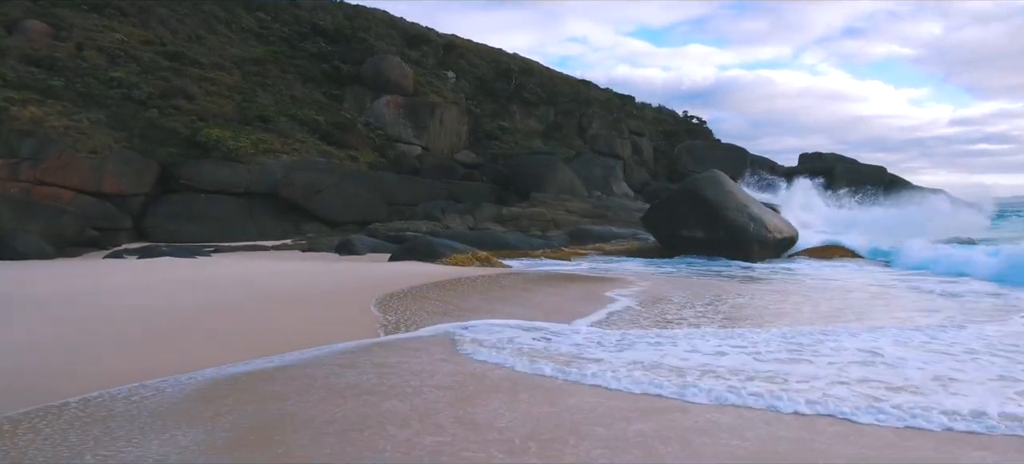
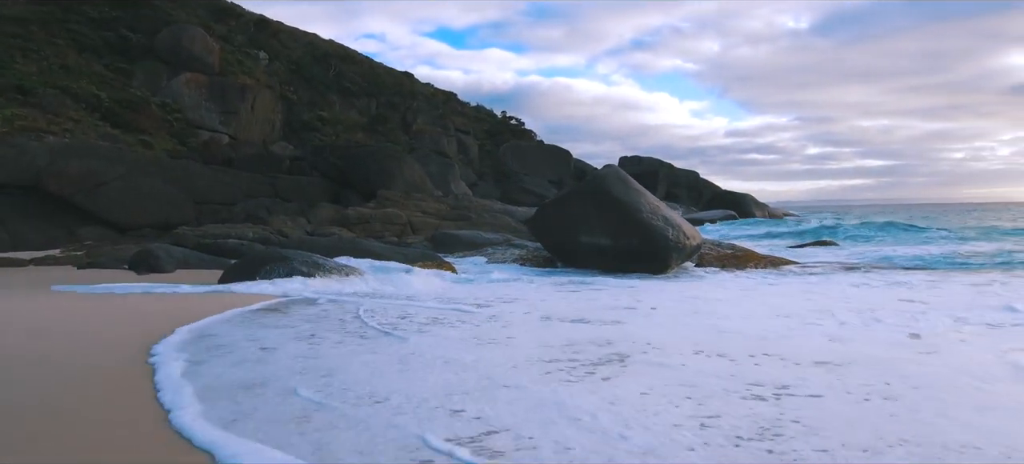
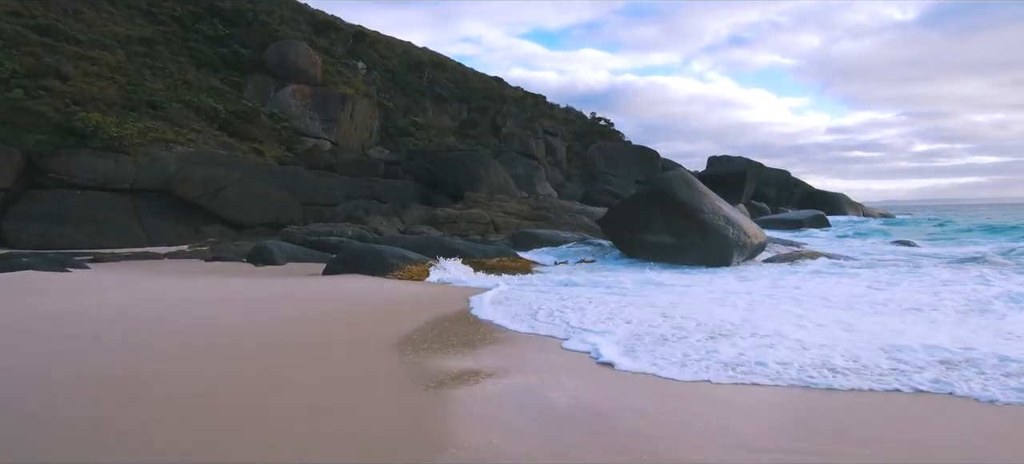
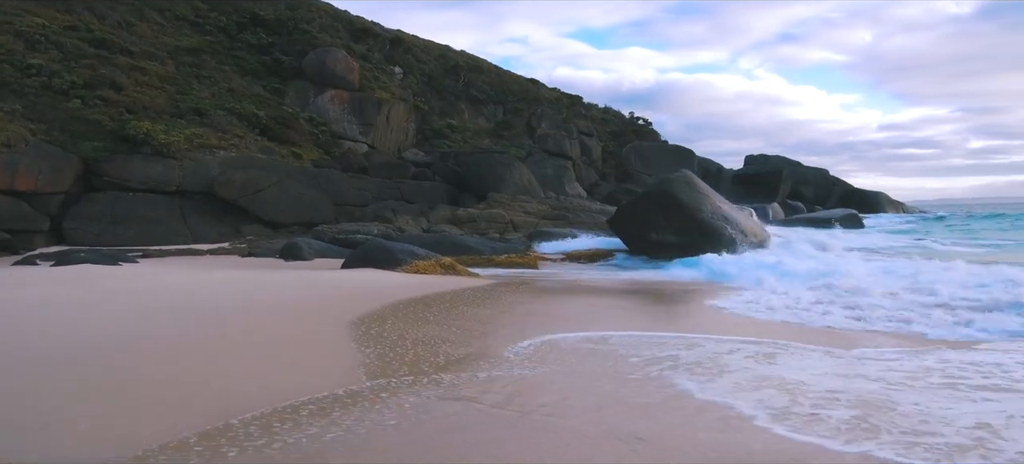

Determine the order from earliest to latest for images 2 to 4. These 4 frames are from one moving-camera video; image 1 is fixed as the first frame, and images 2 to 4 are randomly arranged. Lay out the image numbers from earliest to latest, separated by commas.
4, 3, 2
